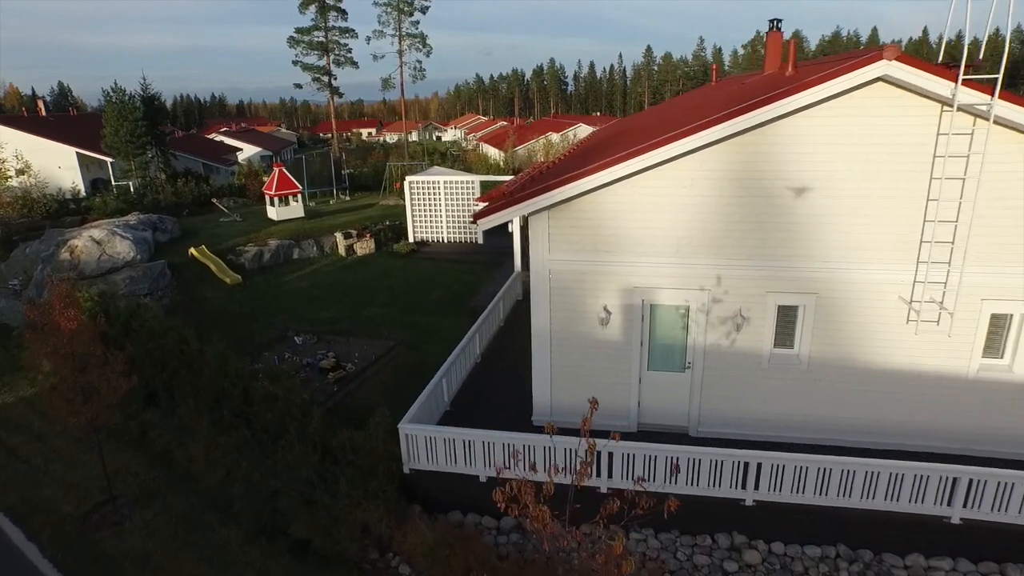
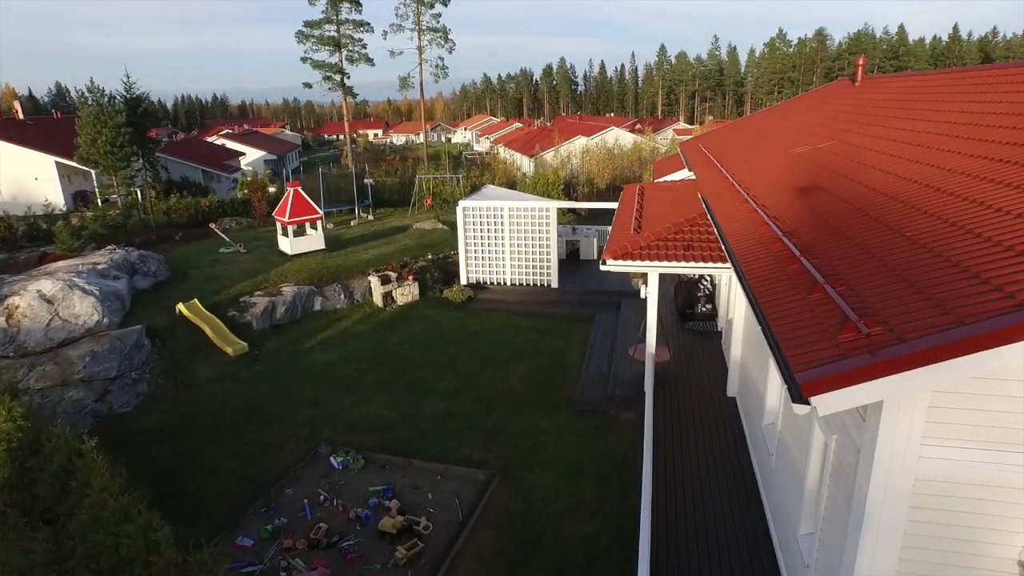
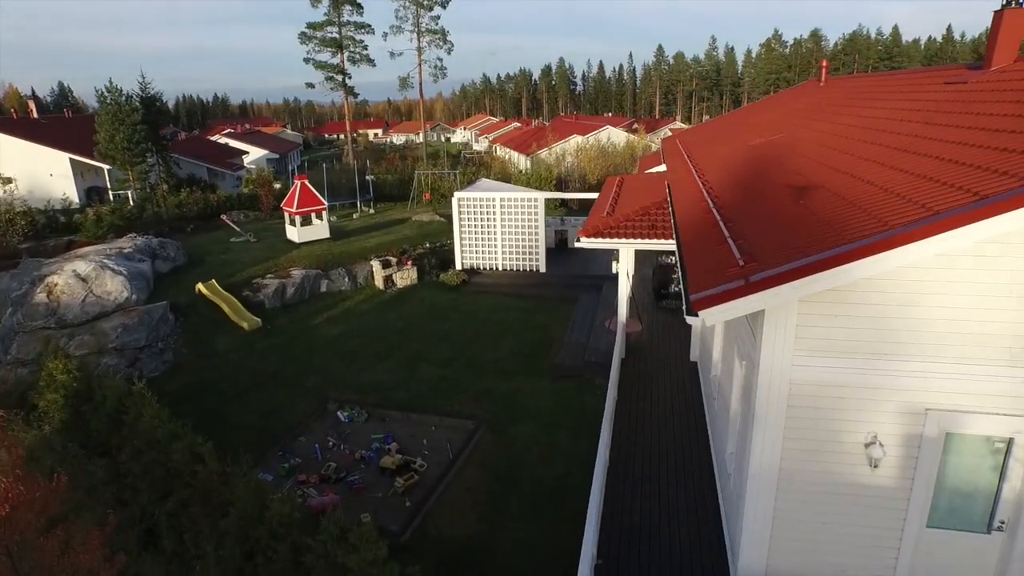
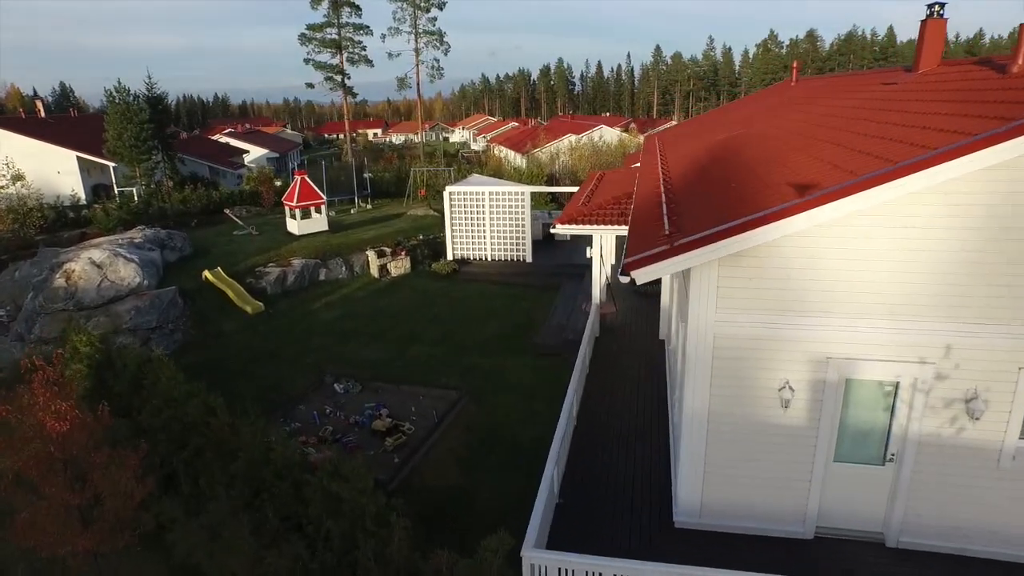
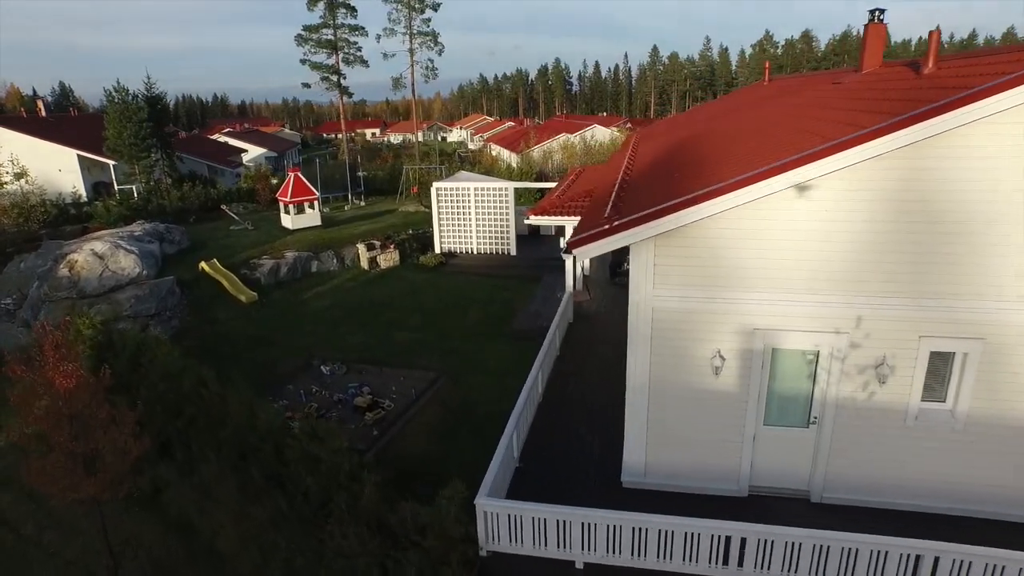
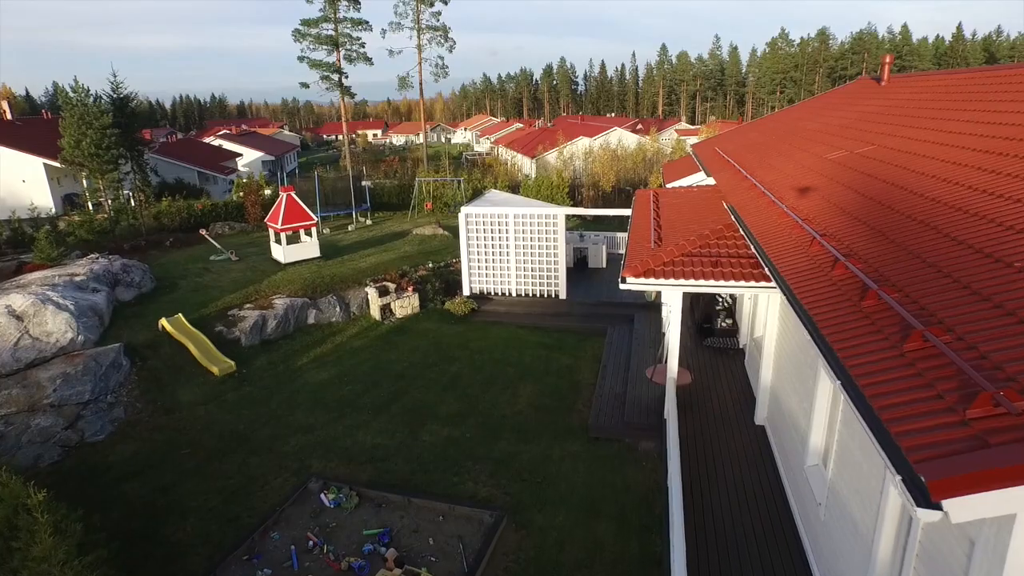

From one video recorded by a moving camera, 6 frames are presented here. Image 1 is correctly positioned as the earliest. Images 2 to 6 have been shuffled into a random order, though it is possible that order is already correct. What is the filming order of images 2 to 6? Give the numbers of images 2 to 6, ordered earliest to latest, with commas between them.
5, 4, 3, 2, 6
